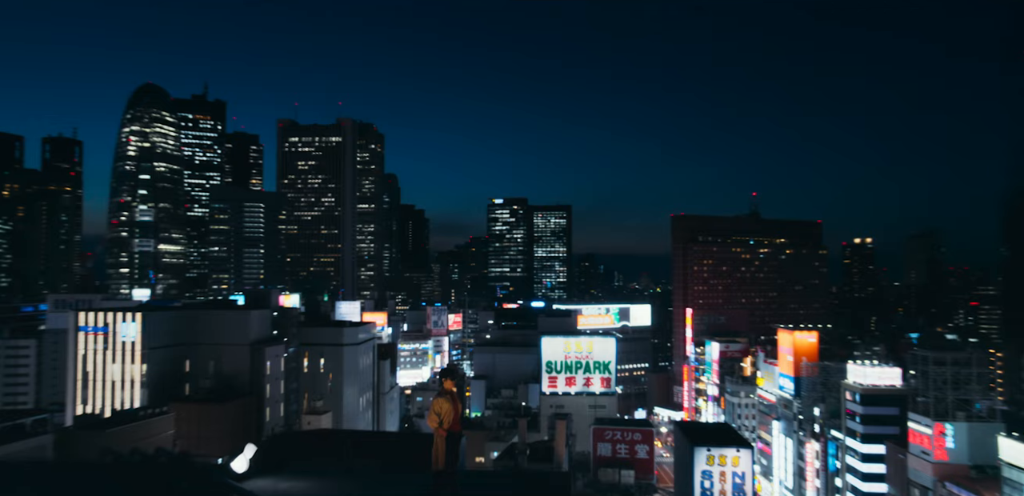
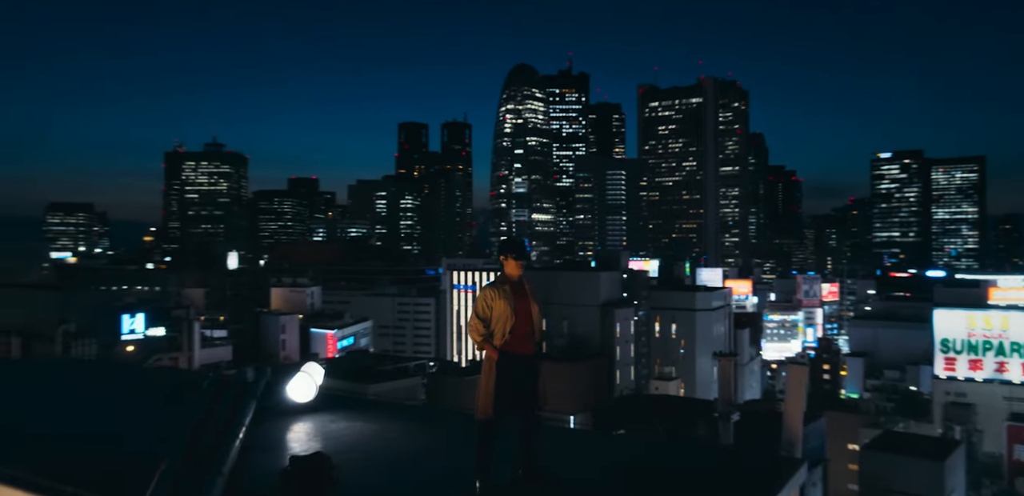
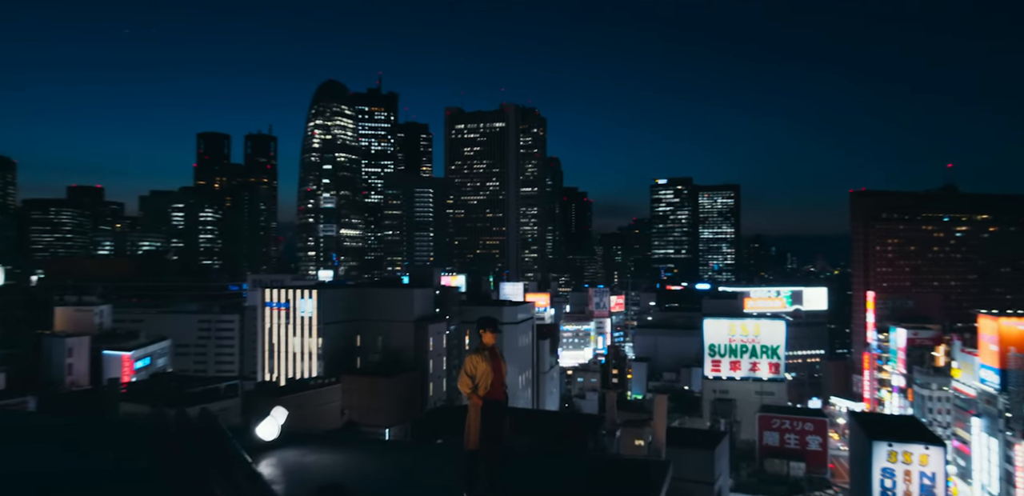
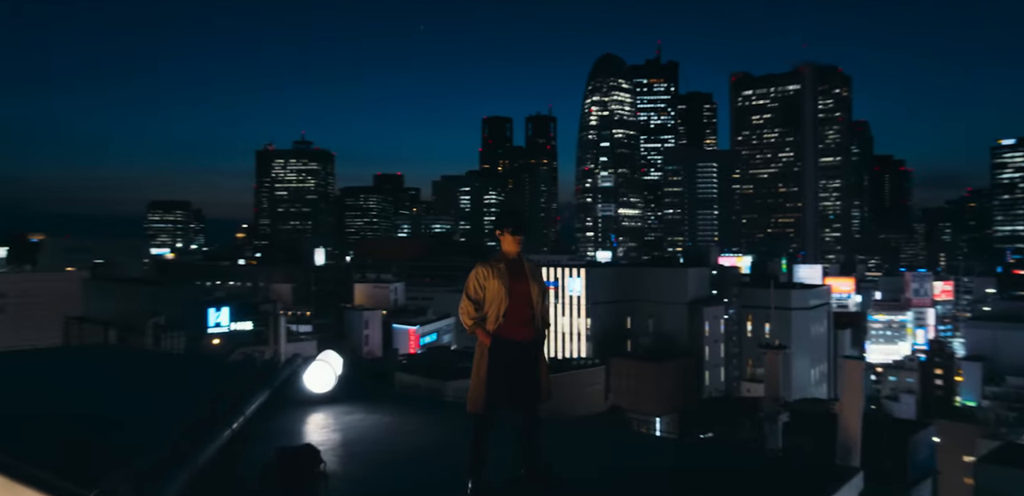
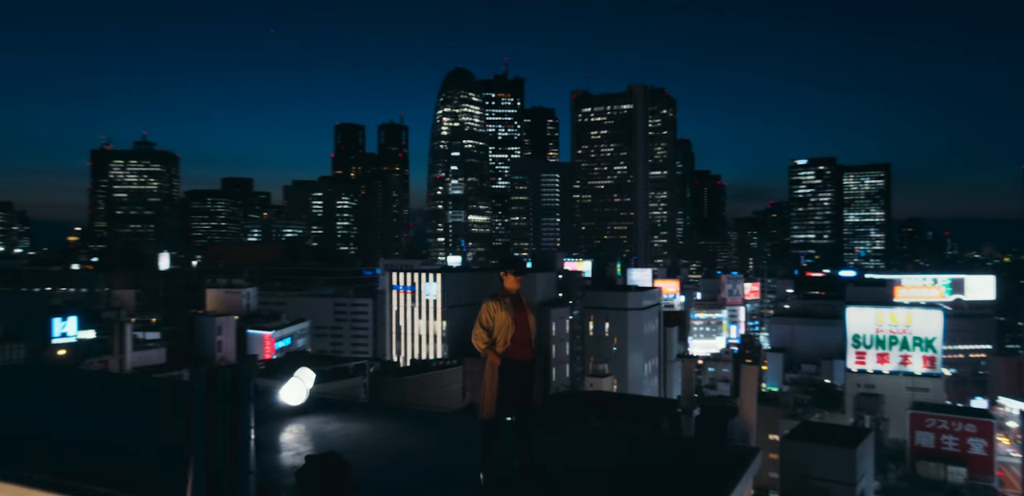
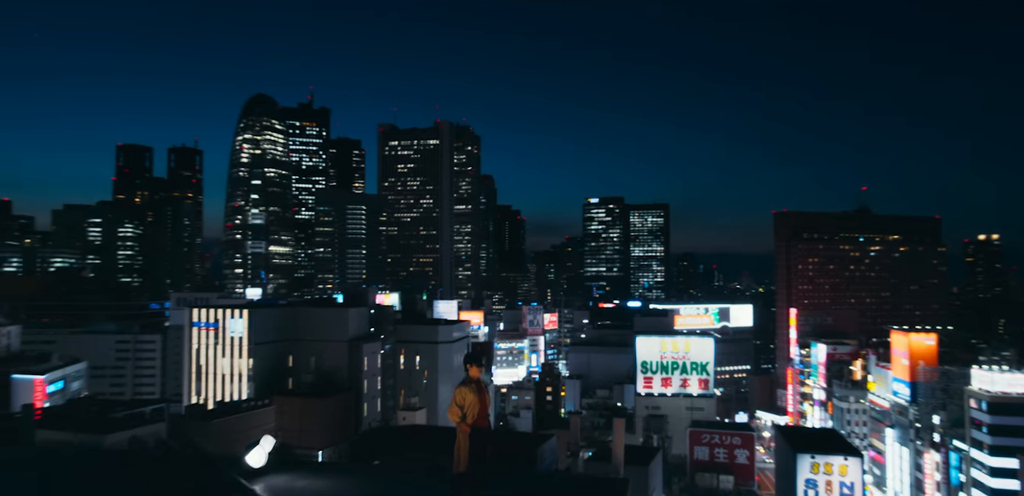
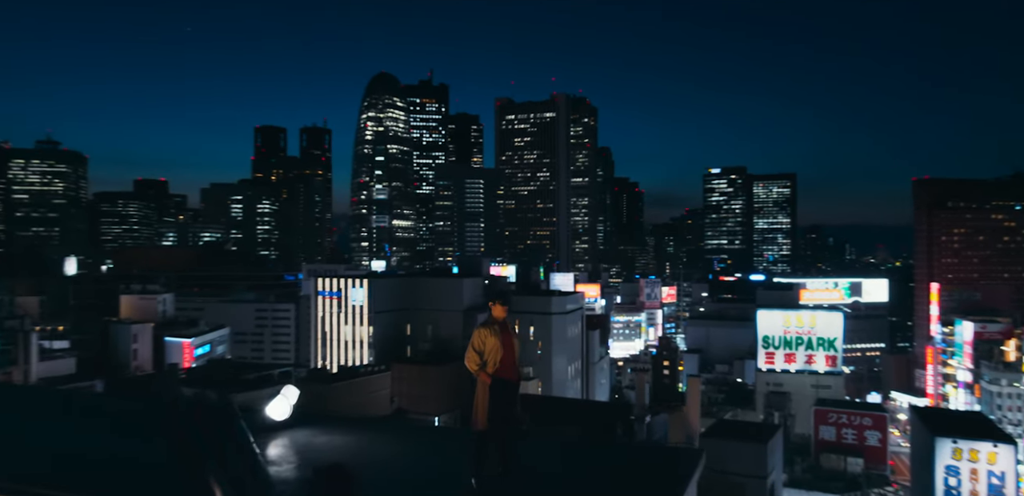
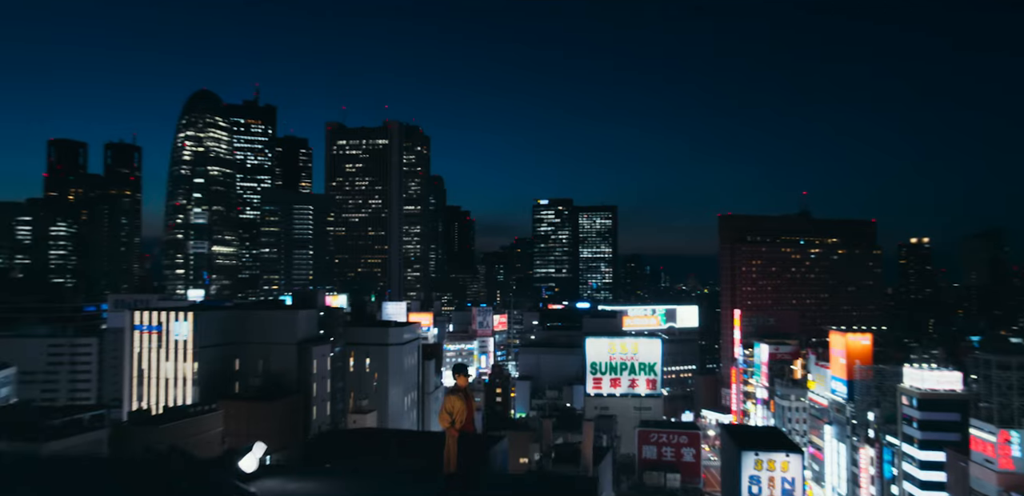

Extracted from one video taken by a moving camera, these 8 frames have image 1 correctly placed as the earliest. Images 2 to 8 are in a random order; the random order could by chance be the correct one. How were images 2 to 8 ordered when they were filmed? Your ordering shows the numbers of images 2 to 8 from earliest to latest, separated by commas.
8, 6, 3, 7, 5, 2, 4
